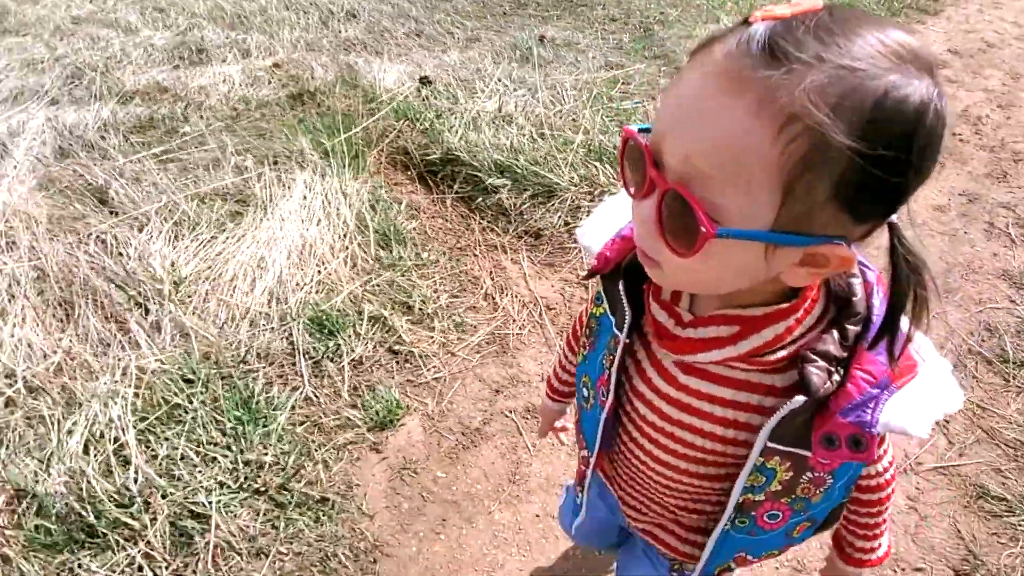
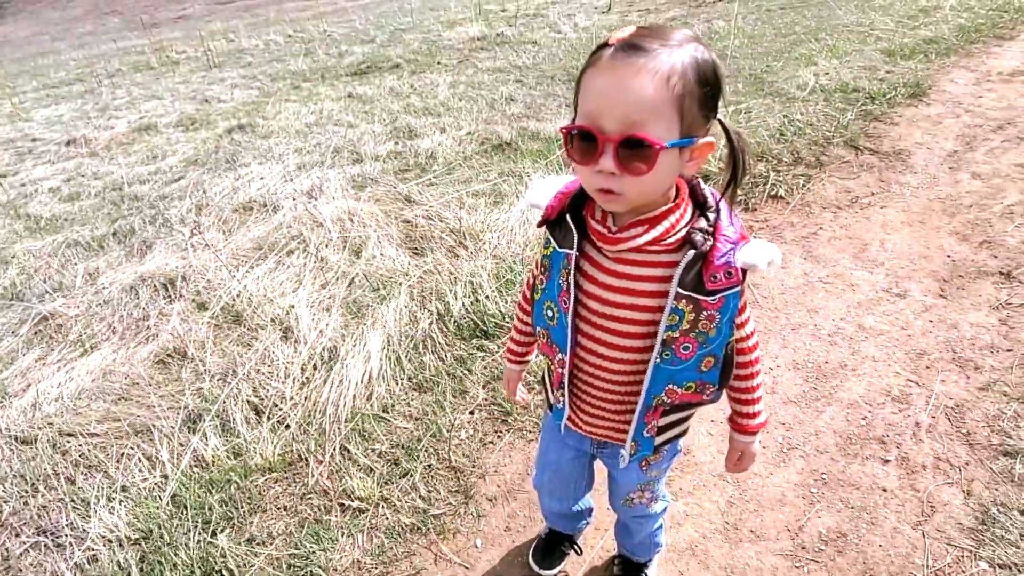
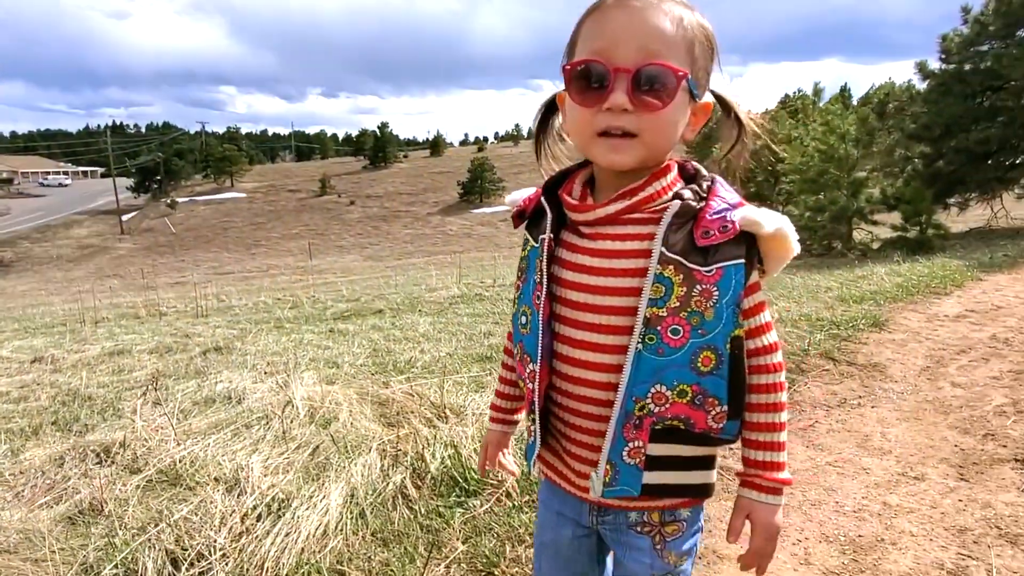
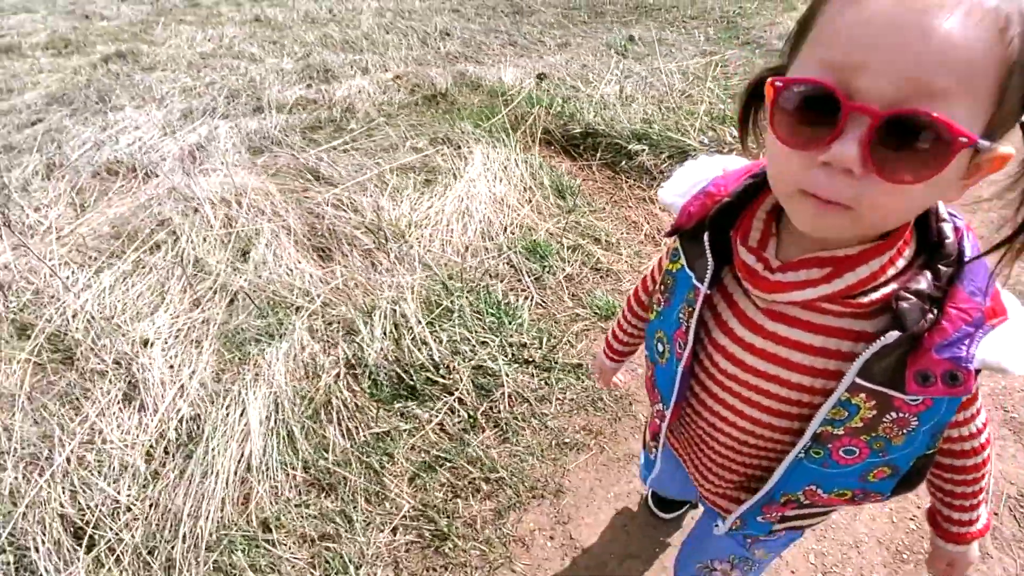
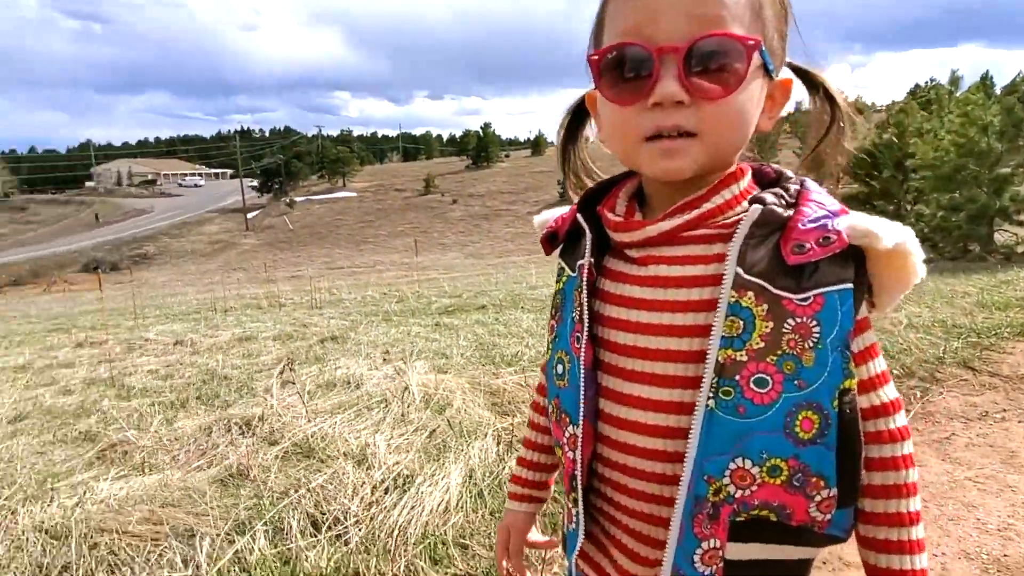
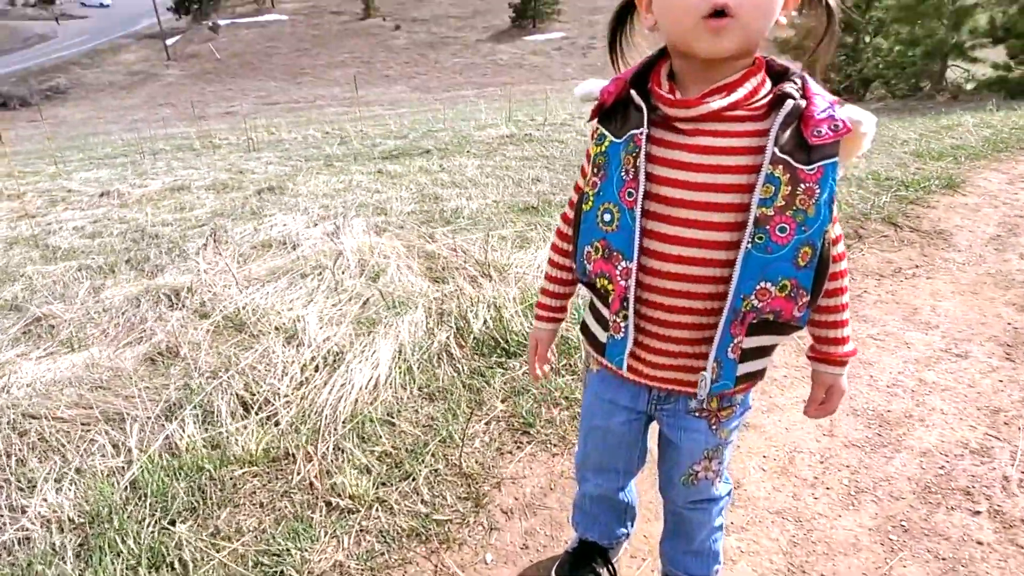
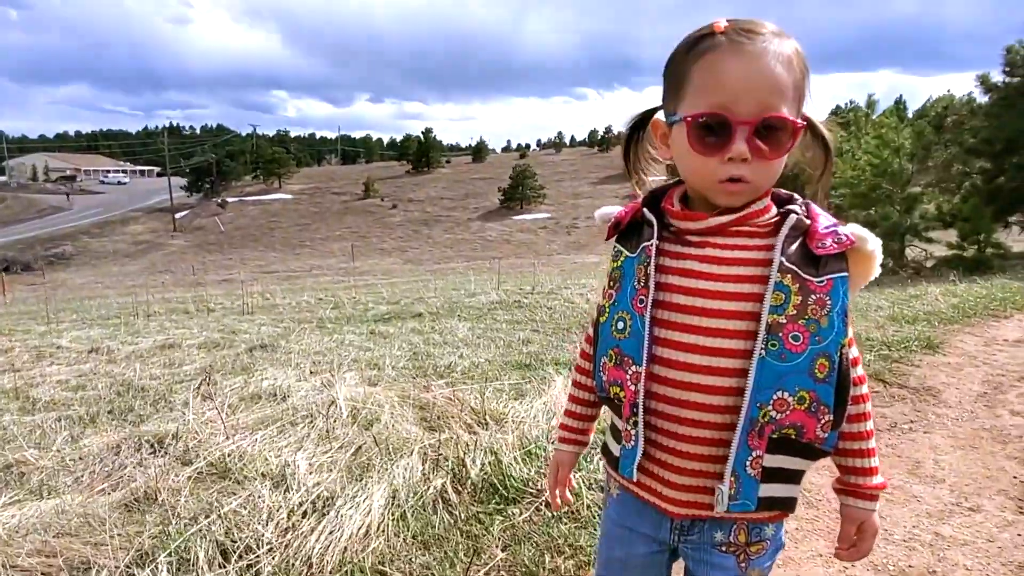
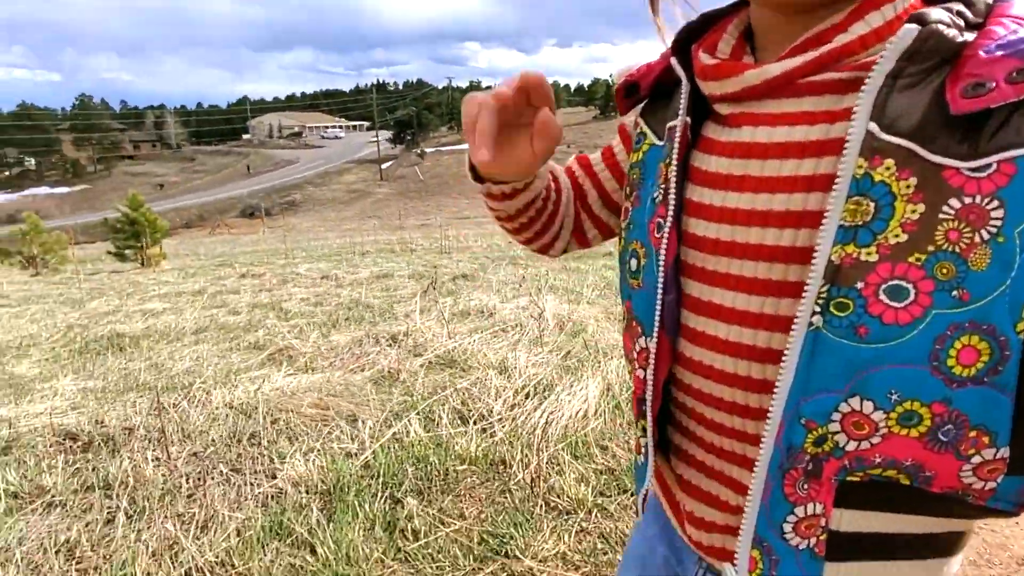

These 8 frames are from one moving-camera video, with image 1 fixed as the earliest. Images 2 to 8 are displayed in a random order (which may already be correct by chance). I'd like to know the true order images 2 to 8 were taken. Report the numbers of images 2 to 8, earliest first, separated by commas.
4, 2, 6, 7, 3, 5, 8
